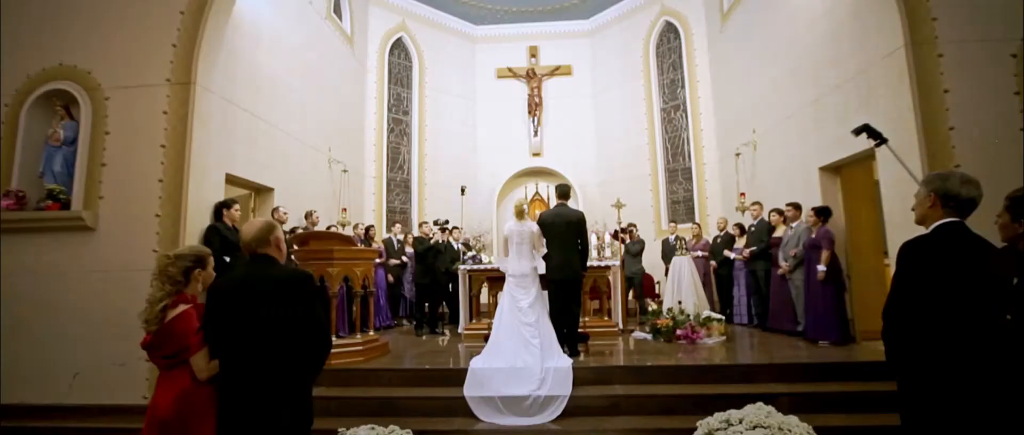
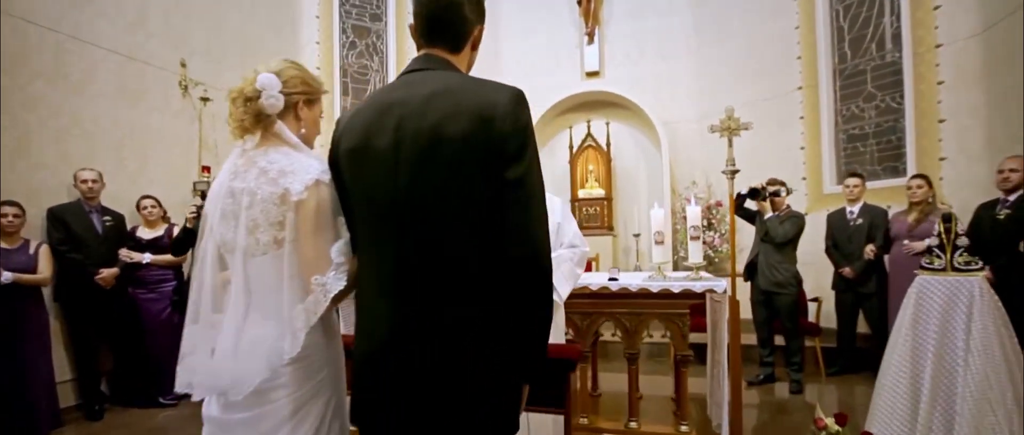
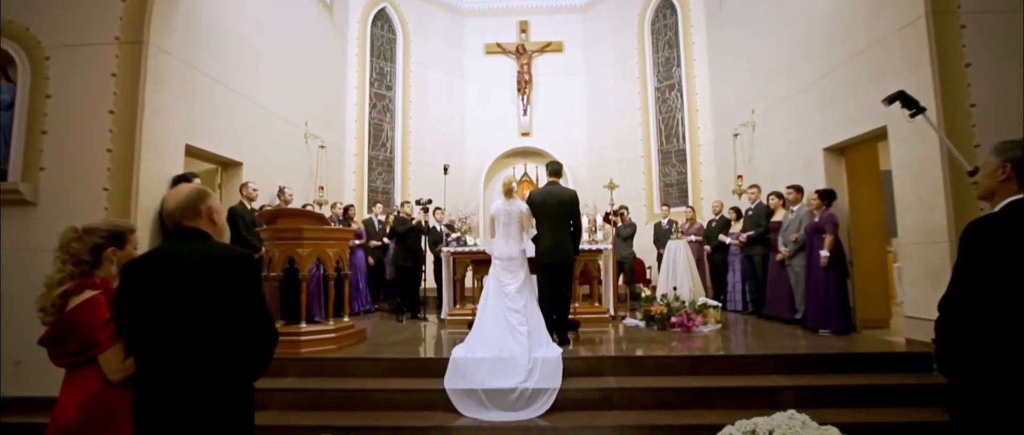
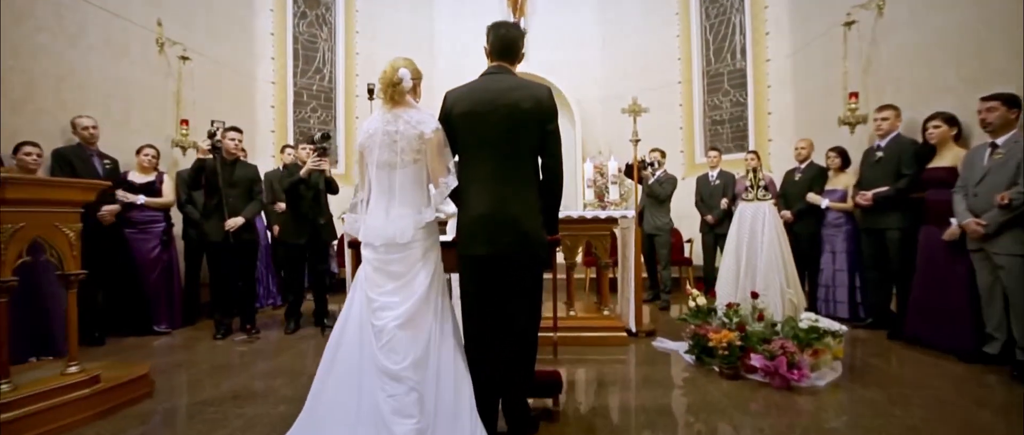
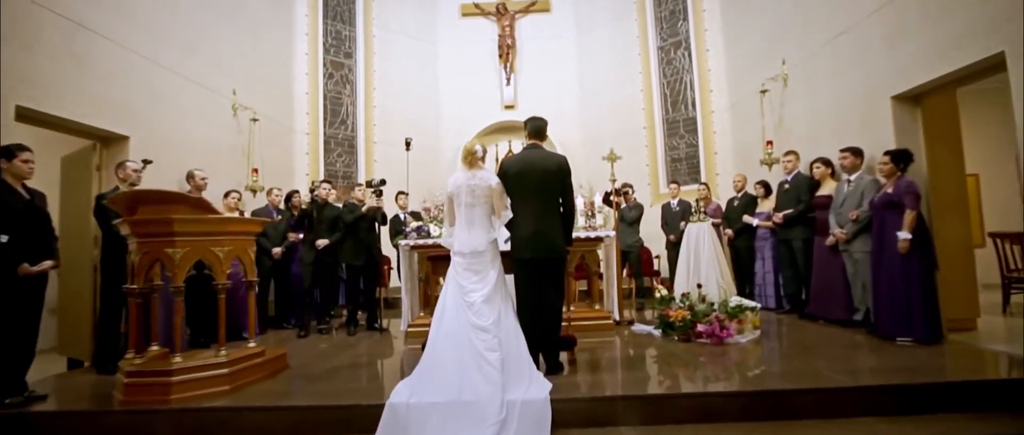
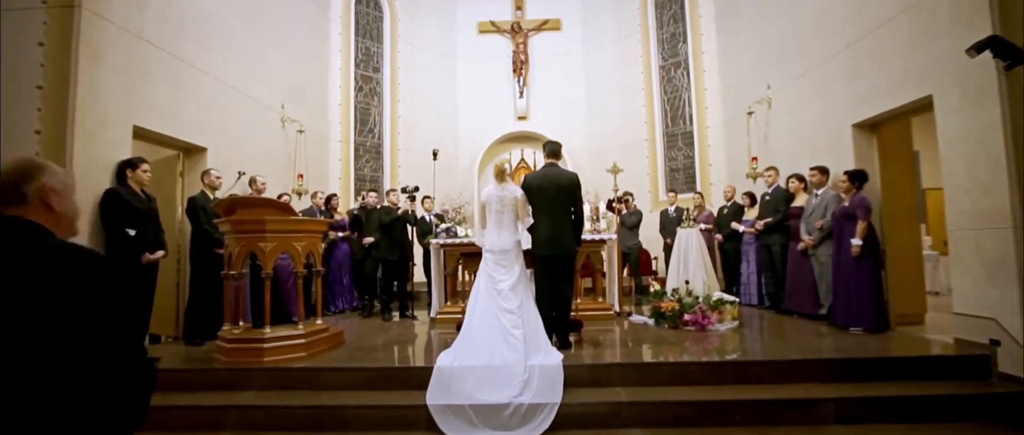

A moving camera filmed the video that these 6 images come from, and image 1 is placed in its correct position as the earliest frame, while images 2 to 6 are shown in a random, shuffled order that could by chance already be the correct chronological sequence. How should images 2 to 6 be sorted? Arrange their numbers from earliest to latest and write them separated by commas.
3, 6, 5, 4, 2
